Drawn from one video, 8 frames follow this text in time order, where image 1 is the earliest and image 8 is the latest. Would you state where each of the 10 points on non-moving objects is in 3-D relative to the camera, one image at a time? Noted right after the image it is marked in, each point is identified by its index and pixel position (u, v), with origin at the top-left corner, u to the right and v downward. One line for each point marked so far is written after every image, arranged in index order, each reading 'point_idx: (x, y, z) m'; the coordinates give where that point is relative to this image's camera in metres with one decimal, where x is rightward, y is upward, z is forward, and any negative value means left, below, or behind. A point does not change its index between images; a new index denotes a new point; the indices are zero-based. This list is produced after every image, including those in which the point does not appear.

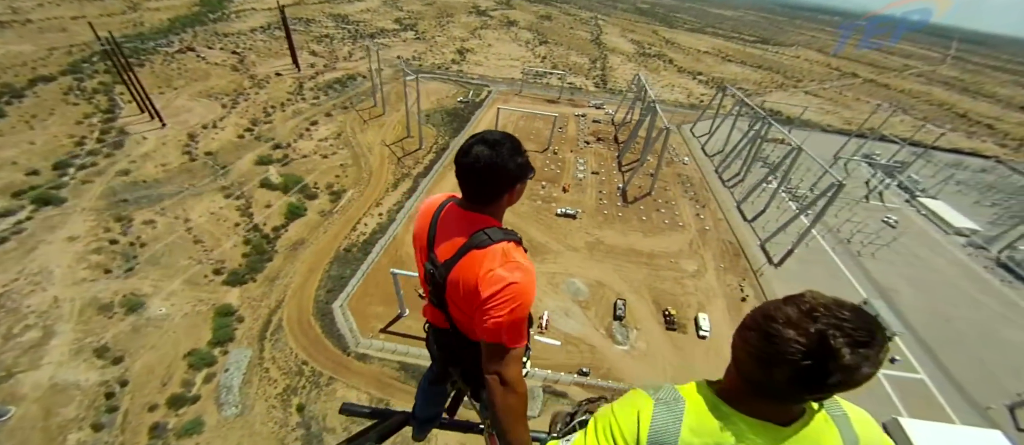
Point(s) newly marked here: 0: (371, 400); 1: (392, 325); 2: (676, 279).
0: (-5.5, -6.9, +12.8) m
1: (-5.5, -4.6, +15.0) m
2: (+9.1, -3.1, +18.2) m
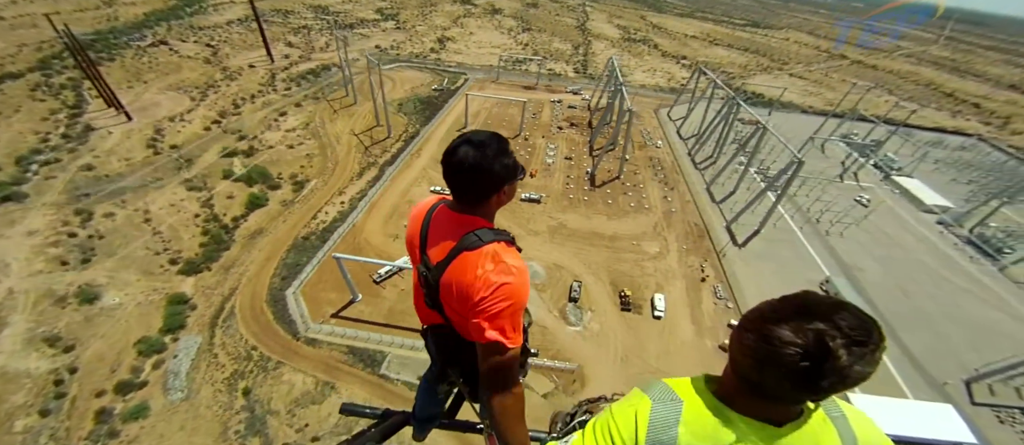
0: (-7.6, -6.3, +12.9) m
1: (-7.6, -4.0, +15.0) m
2: (+6.9, -2.1, +18.2) m
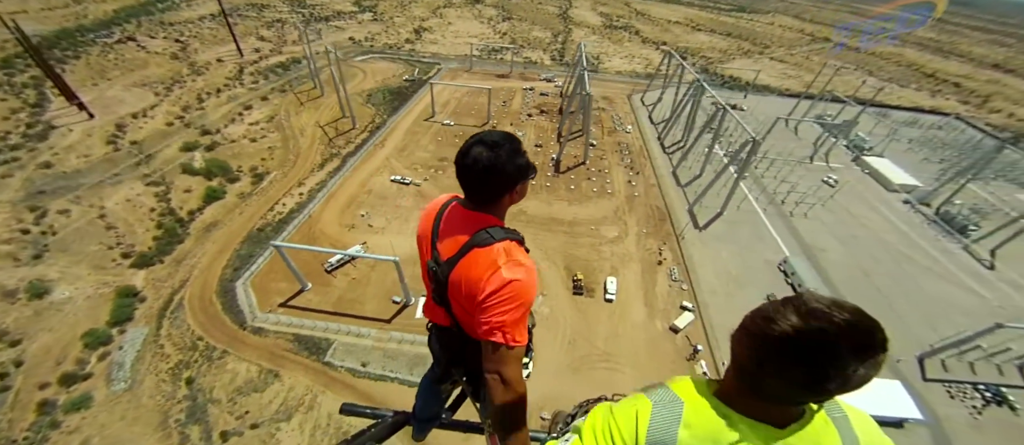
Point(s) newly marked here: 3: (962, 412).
0: (-9.8, -5.8, +12.9) m
1: (-9.9, -3.5, +15.0) m
2: (+4.5, -1.2, +18.2) m
3: (+18.5, -7.8, +13.6) m
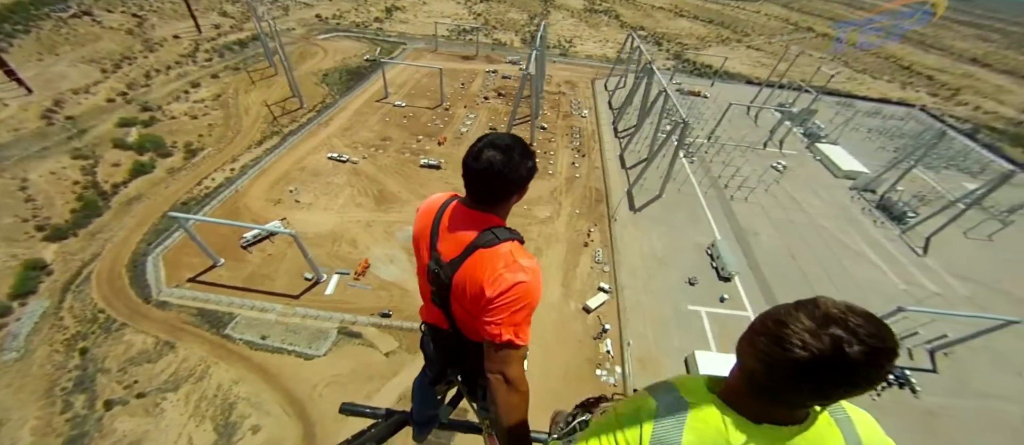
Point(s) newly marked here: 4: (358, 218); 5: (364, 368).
0: (-13.8, -4.6, +12.8) m
1: (-13.8, -2.3, +14.8) m
2: (+0.6, -0.2, +18.0) m
3: (+14.6, -7.1, +13.8) m
4: (-8.0, +0.3, +17.3) m
5: (-5.5, -5.4, +12.4) m
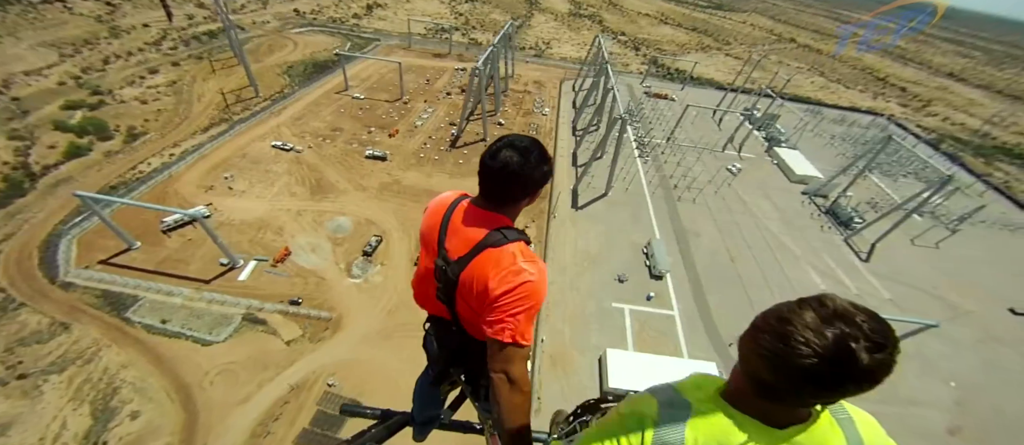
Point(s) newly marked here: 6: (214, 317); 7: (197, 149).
0: (-17.3, -3.8, +12.4) m
1: (-17.3, -1.5, +14.4) m
2: (-2.8, +0.2, +17.7) m
3: (+11.0, -7.0, +13.4) m
4: (-11.5, +0.9, +17.0) m
5: (-9.1, -4.8, +12.0) m
6: (-11.6, -3.7, +12.8) m
7: (-18.8, +4.4, +19.8) m
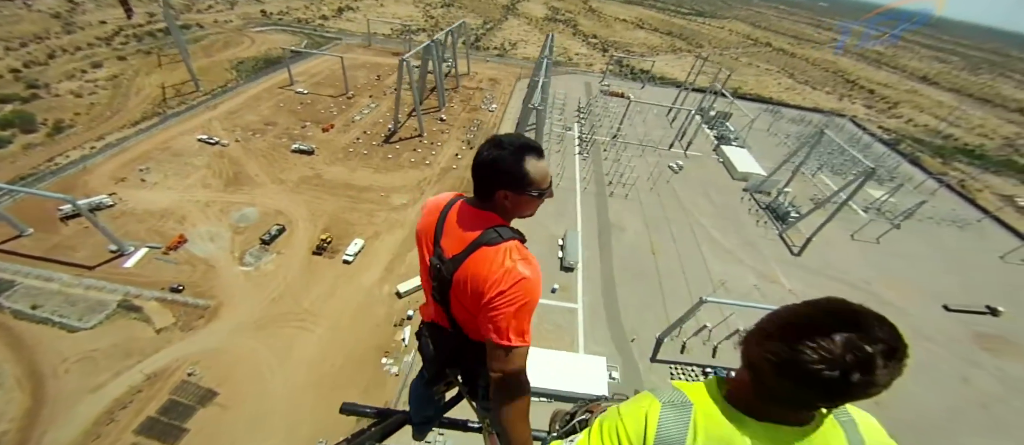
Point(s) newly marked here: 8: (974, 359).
0: (-21.7, -3.3, +12.0) m
1: (-21.7, -1.0, +14.1) m
2: (-7.2, +0.6, +17.4) m
3: (+6.6, -6.6, +12.9) m
4: (-15.8, +1.3, +16.7) m
5: (-13.4, -4.3, +11.6) m
6: (-15.9, -3.2, +12.5) m
7: (-23.2, +4.8, +19.6) m
8: (+20.5, -6.1, +14.7) m
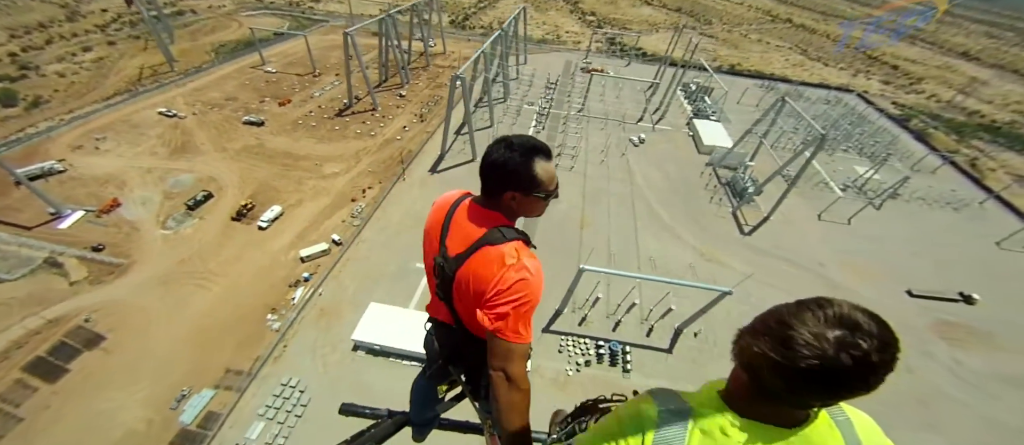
0: (-25.7, -1.6, +13.3) m
1: (-25.5, +0.8, +15.3) m
2: (-10.7, +2.1, +17.6) m
3: (+2.5, -5.4, +12.3) m
4: (-19.4, +3.0, +17.4) m
5: (-17.5, -2.7, +12.3) m
6: (-19.9, -1.5, +13.3) m
7: (-26.5, +6.7, +20.7) m
8: (+16.5, -5.1, +13.1) m
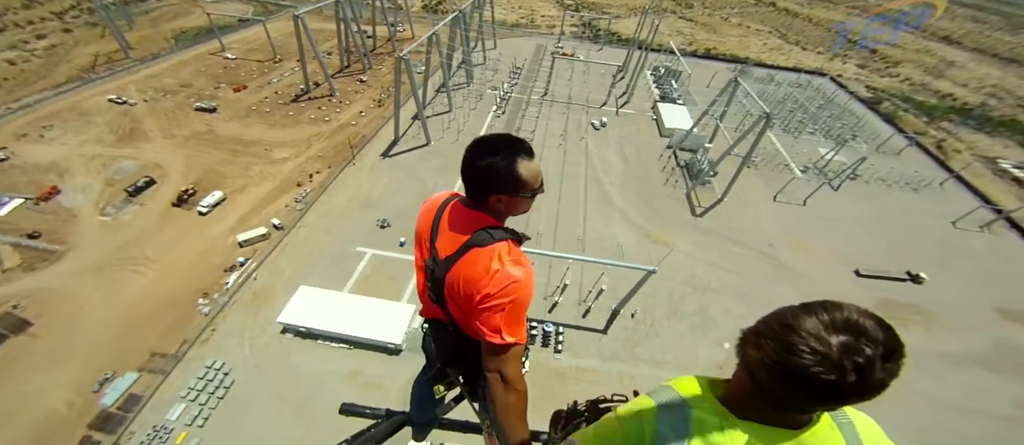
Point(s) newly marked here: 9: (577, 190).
0: (-28.0, -1.2, +13.1) m
1: (-27.9, +1.2, +15.0) m
2: (-13.2, +2.8, +17.3) m
3: (+0.2, -4.7, +12.4) m
4: (-21.8, +3.6, +17.1) m
5: (-19.8, -2.3, +12.2) m
6: (-22.3, -1.1, +13.1) m
7: (-29.0, +7.3, +20.3) m
8: (+14.2, -4.2, +13.3) m
9: (+3.6, +1.6, +17.4) m
